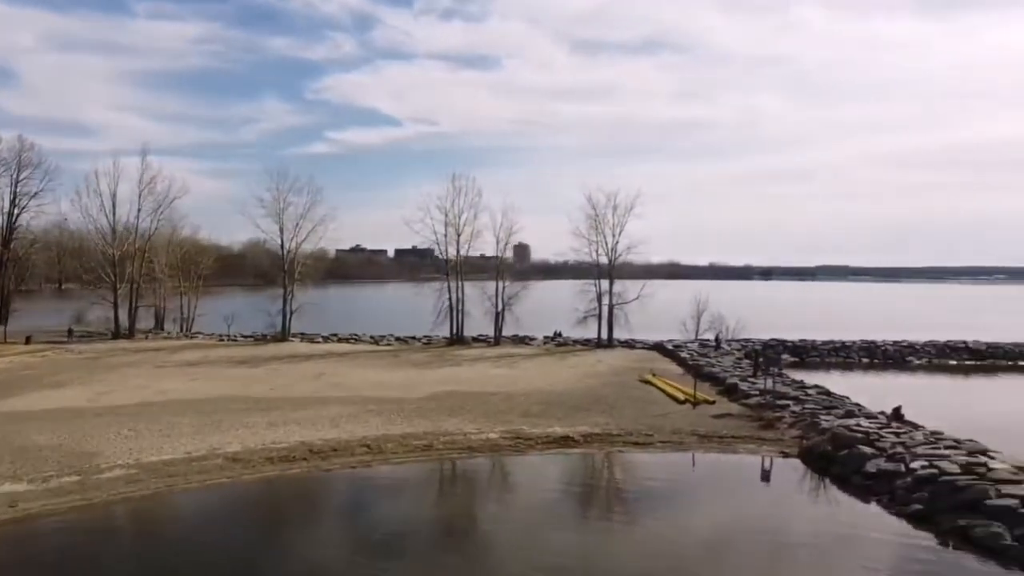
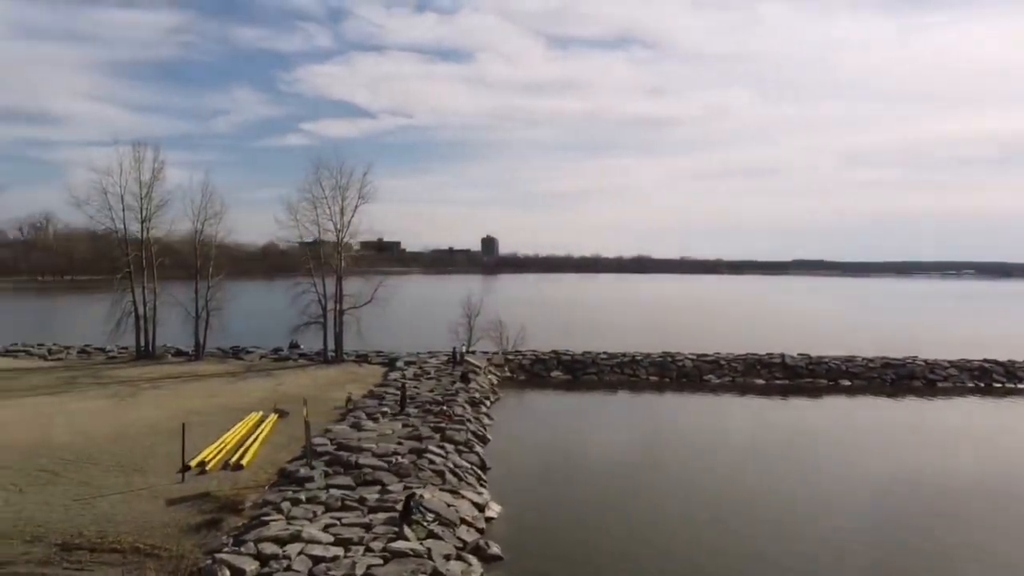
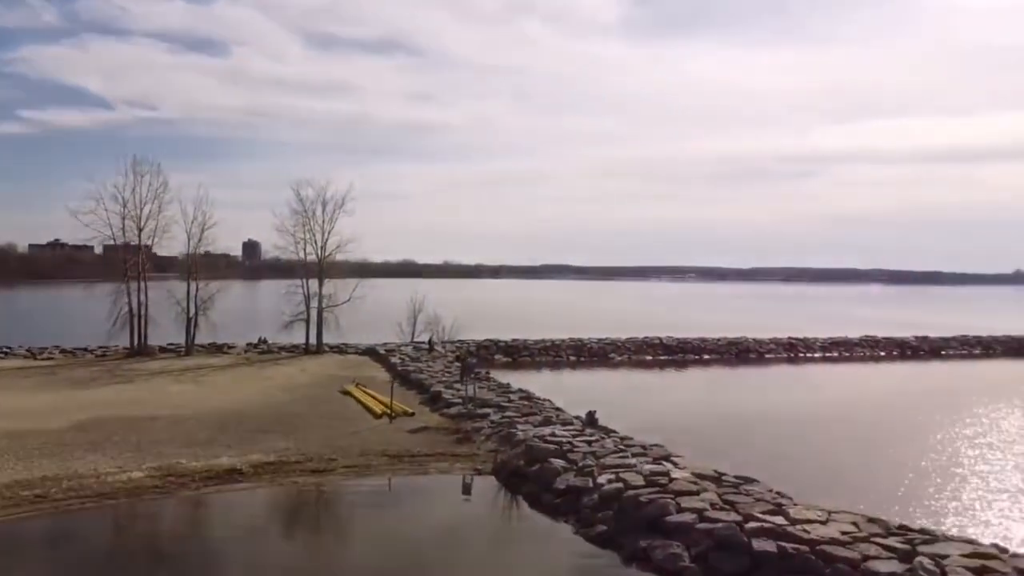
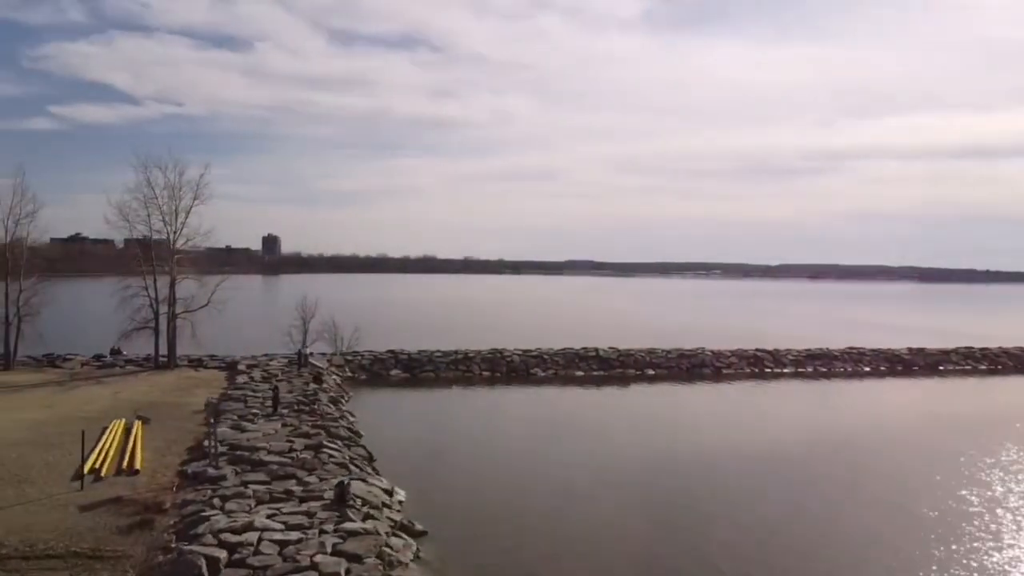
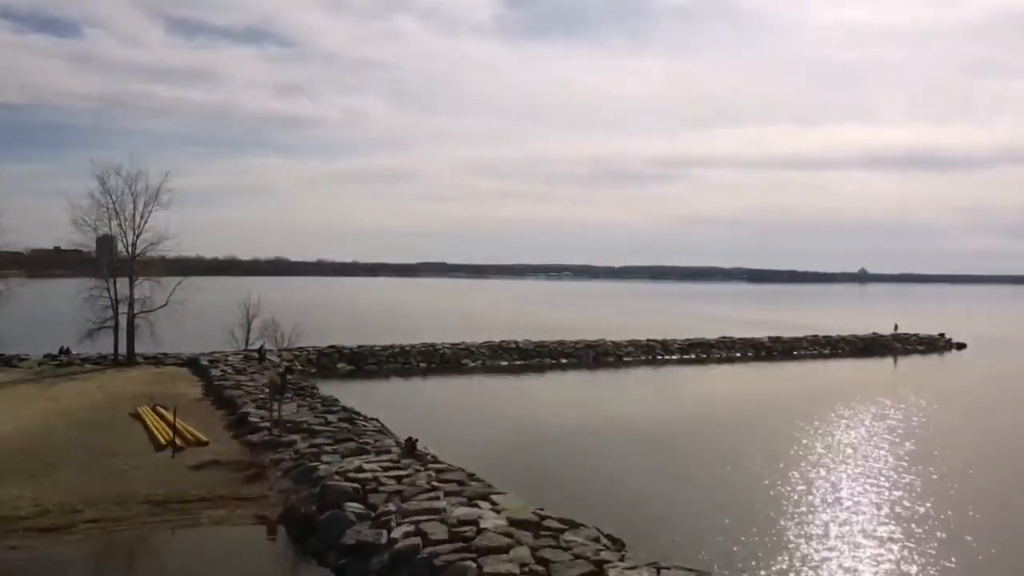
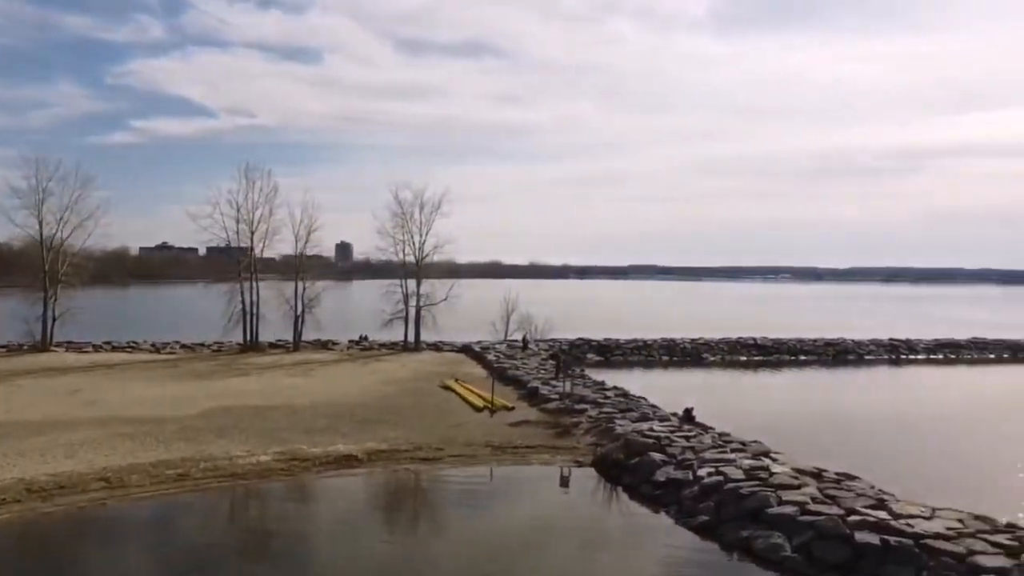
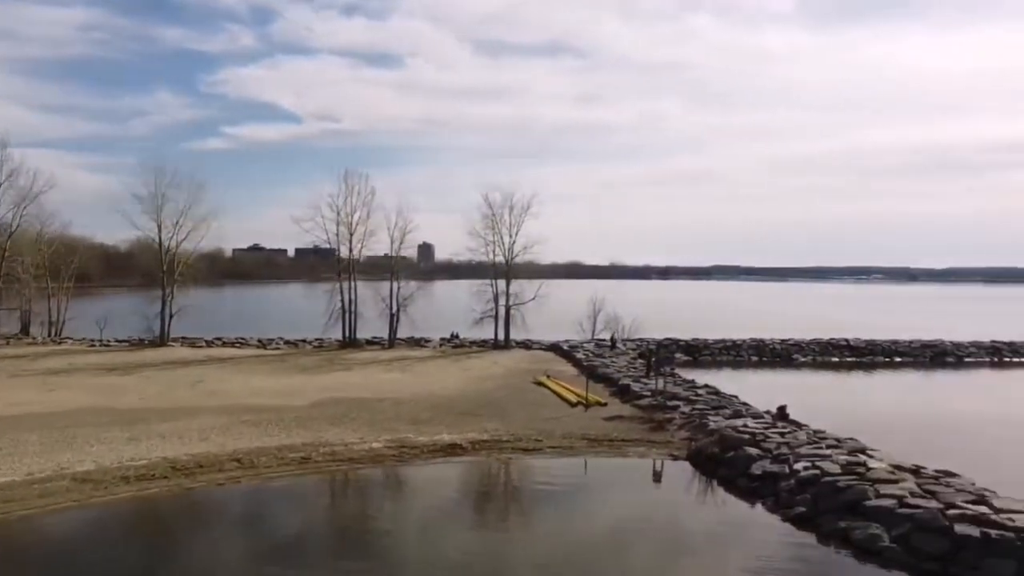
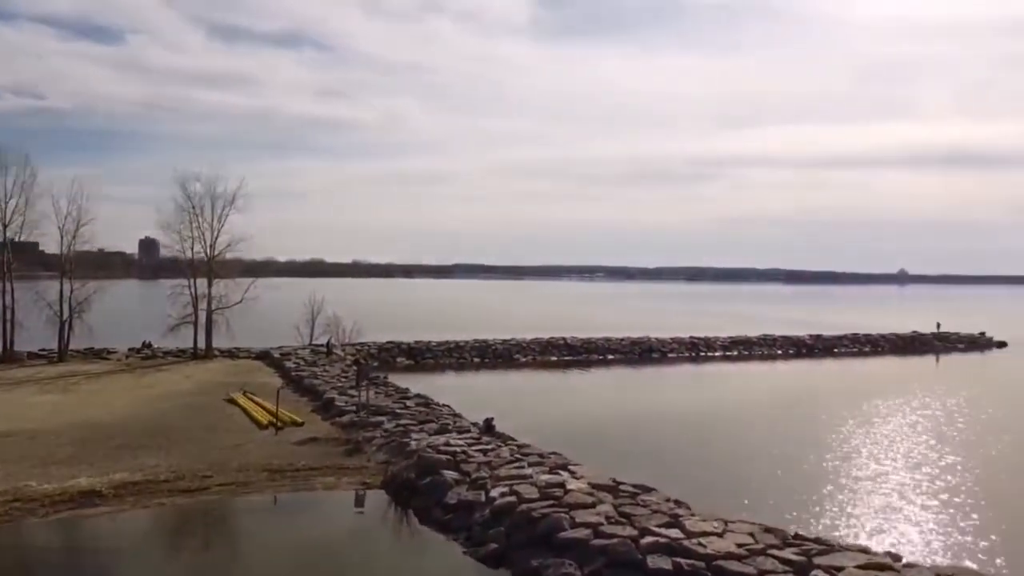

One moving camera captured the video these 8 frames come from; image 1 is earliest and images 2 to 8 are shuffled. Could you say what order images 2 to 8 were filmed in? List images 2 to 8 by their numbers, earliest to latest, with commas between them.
7, 6, 3, 8, 5, 4, 2
